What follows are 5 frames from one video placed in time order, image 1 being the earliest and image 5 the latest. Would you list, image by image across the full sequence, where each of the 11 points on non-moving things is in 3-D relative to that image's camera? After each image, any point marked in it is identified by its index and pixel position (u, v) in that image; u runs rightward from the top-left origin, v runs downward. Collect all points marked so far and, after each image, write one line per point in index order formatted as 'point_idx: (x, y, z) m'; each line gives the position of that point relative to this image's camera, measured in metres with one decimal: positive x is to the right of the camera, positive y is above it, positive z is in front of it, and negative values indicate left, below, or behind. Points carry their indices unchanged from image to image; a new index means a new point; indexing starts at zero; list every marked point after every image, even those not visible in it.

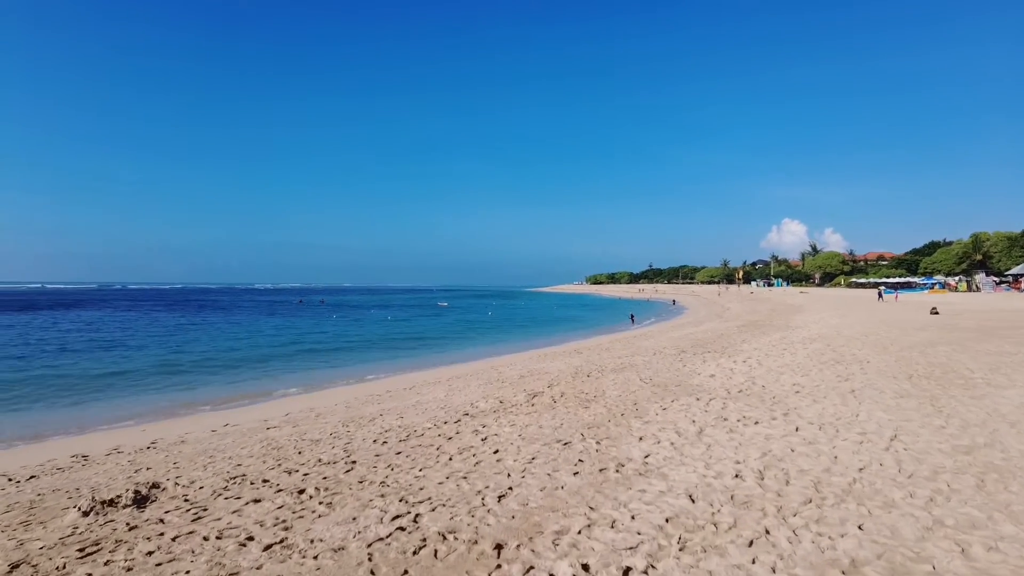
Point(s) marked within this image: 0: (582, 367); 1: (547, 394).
0: (+1.7, -1.9, +16.2) m
1: (+0.6, -1.8, +11.0) m
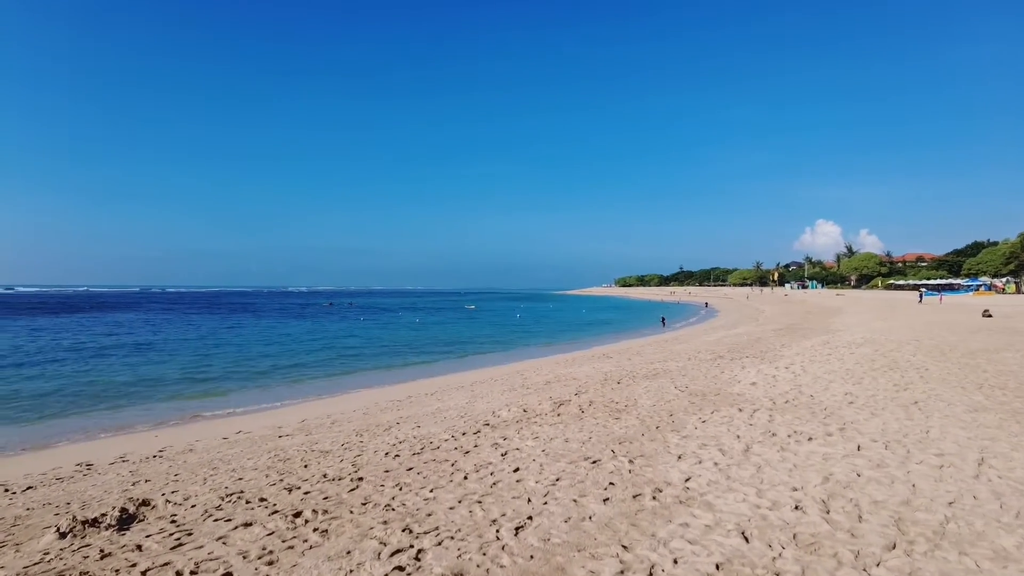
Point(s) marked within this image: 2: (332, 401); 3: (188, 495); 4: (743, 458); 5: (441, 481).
0: (+2.3, -2.0, +15.4) m
1: (+1.0, -1.8, +10.3) m
2: (-4.2, -2.7, +15.8) m
3: (-3.2, -2.0, +6.5) m
4: (+2.0, -1.5, +5.8) m
5: (-0.6, -1.7, +6.0) m
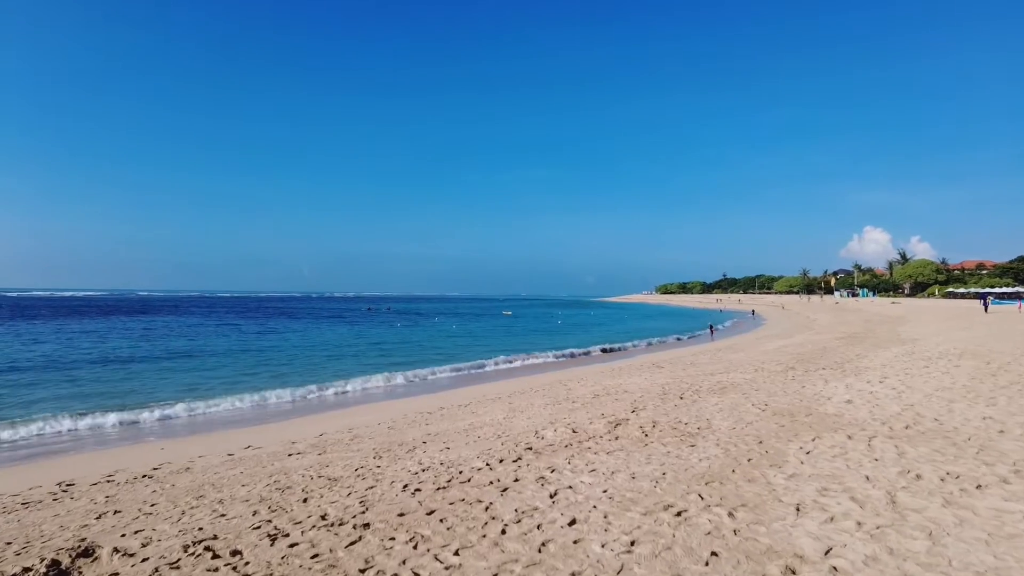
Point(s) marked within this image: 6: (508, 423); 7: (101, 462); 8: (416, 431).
0: (+3.2, -2.0, +13.7) m
1: (+1.6, -1.7, +8.6) m
2: (-3.3, -2.7, +14.4) m
3: (-2.8, -1.9, +5.1) m
4: (+2.4, -1.4, +4.1) m
5: (-0.3, -1.6, +4.4) m
6: (-0.1, -2.0, +9.9) m
7: (-6.2, -2.6, +10.0) m
8: (-1.5, -2.2, +10.2) m
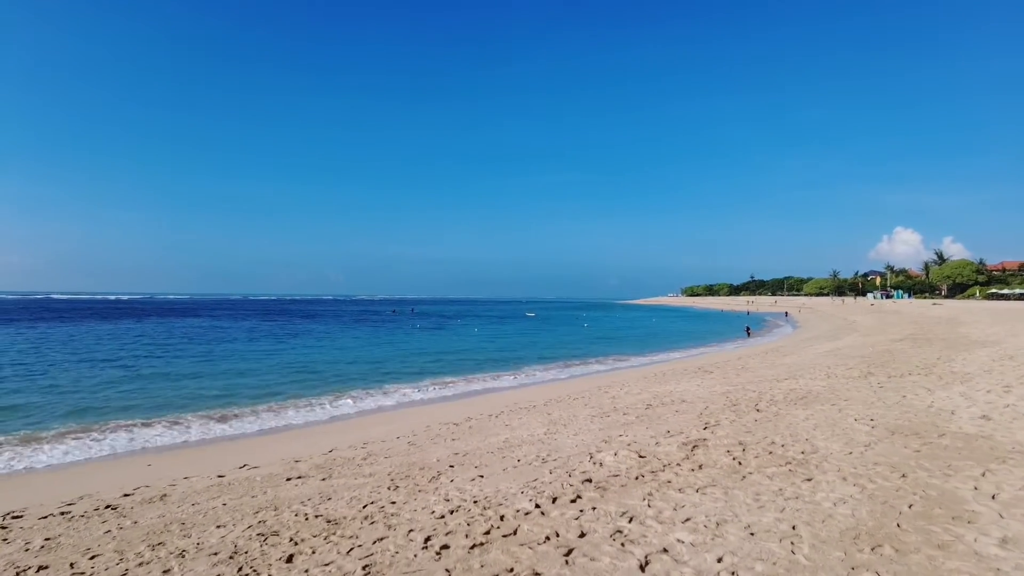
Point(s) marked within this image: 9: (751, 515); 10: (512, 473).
0: (+3.9, -1.9, +11.8) m
1: (+2.1, -1.6, +6.8) m
2: (-2.6, -2.5, +12.8) m
3: (-2.4, -1.8, +3.5) m
4: (+2.7, -1.2, +2.3) m
5: (+0.1, -1.5, +2.7) m
6: (+0.5, -1.9, +8.2) m
7: (-5.7, -2.5, +8.5) m
8: (-0.9, -2.1, +8.6) m
9: (+1.6, -1.5, +4.5) m
10: (0.0, -1.8, +6.4) m
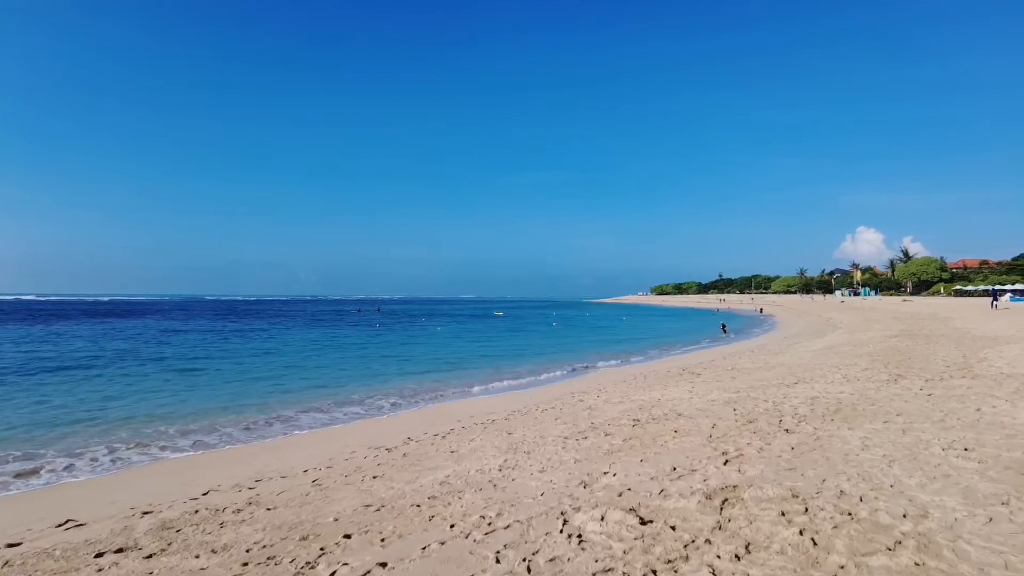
0: (+3.2, -1.6, +9.4) m
1: (+1.6, -1.4, +4.3) m
2: (-3.3, -2.3, +10.1) m
3: (-2.7, -1.6, +0.8) m
4: (+2.4, -1.0, -0.1) m
5: (-0.2, -1.3, +0.1) m
6: (0.0, -1.7, +5.6) m
7: (-6.2, -2.3, +5.7) m
8: (-1.5, -1.8, +5.9) m
9: (+1.2, -1.3, +2.0) m
10: (-0.4, -1.5, +3.8) m
